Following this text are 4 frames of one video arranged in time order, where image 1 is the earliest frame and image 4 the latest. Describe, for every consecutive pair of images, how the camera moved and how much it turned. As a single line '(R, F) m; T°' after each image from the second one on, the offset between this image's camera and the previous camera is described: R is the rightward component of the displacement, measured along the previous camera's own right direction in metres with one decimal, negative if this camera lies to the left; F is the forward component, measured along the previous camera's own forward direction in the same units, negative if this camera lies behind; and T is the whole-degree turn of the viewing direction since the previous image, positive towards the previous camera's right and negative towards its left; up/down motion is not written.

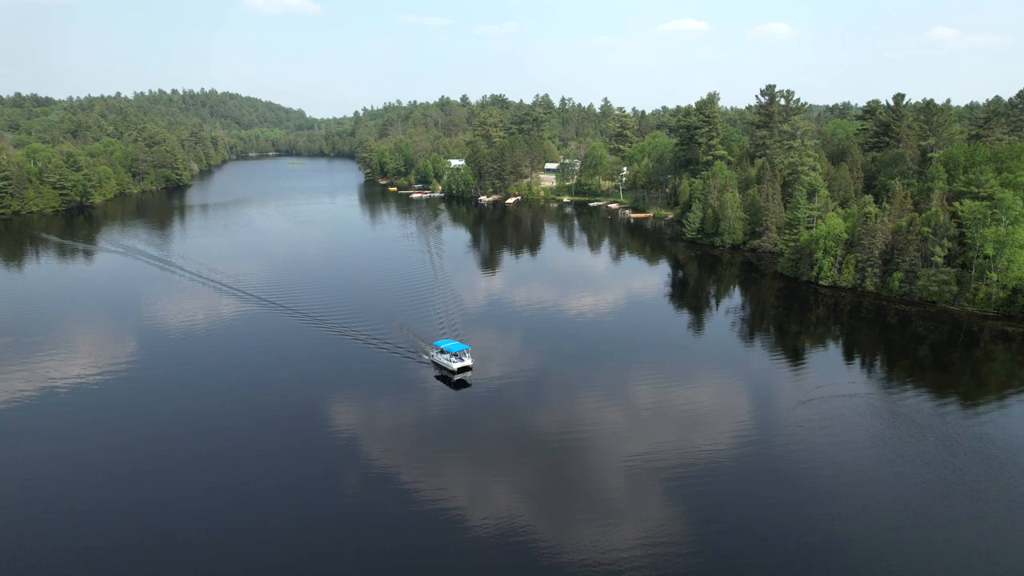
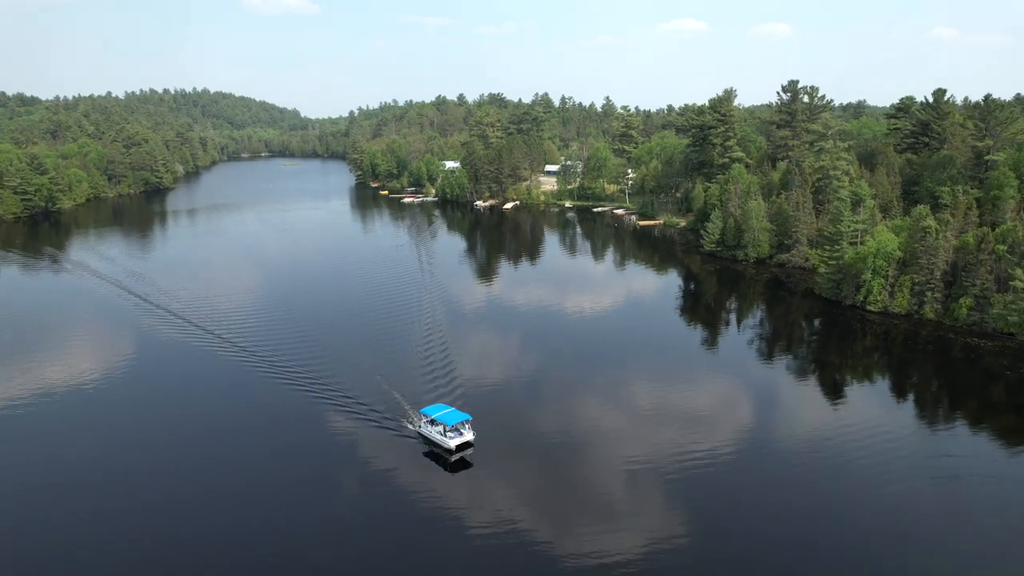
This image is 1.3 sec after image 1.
(+0.1, +2.7) m; 0°
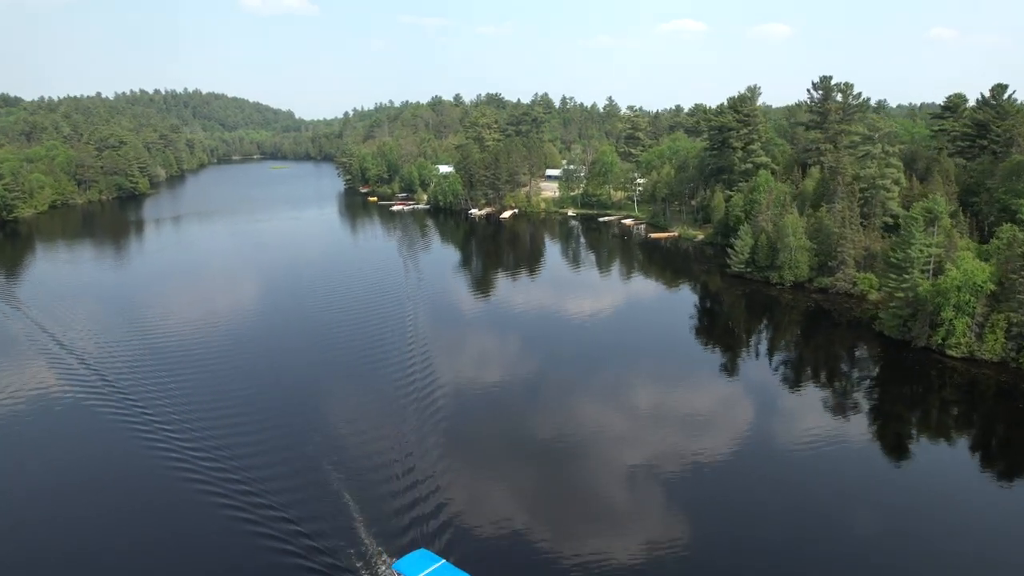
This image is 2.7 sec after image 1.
(+0.1, +3.1) m; 0°
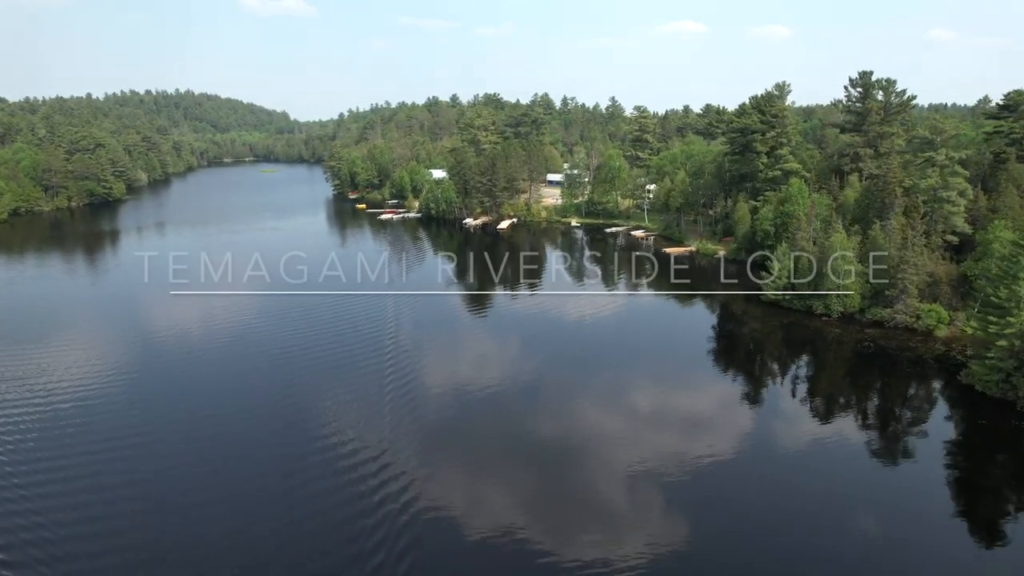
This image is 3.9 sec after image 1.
(+0.1, +2.9) m; 0°
